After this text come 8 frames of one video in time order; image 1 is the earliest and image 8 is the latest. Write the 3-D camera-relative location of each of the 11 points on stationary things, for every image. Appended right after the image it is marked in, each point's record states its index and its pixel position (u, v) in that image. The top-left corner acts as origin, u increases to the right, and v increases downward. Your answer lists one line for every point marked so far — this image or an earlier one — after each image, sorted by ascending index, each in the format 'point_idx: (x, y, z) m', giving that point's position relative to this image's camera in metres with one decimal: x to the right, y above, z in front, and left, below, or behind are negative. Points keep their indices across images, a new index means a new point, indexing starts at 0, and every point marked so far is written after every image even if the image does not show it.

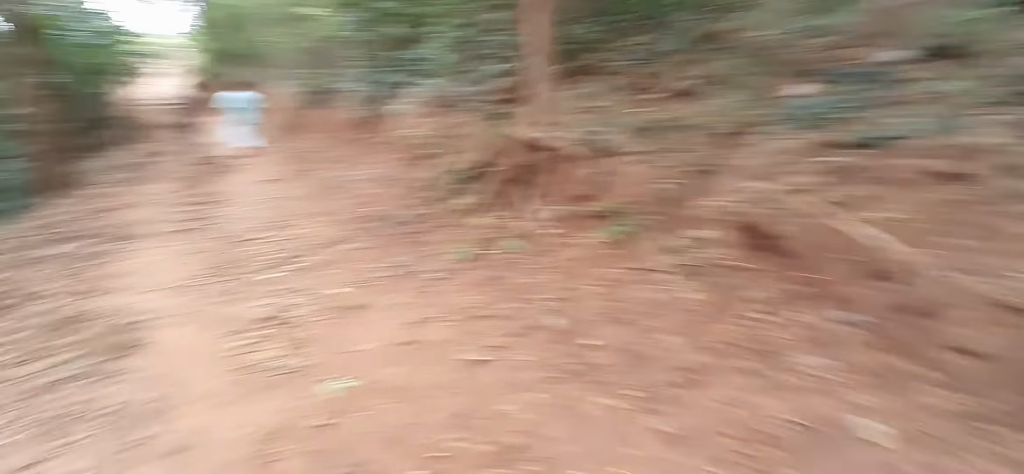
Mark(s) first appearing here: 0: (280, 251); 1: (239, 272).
0: (-3.5, -0.2, +7.6) m
1: (-3.7, -0.5, +6.7) m
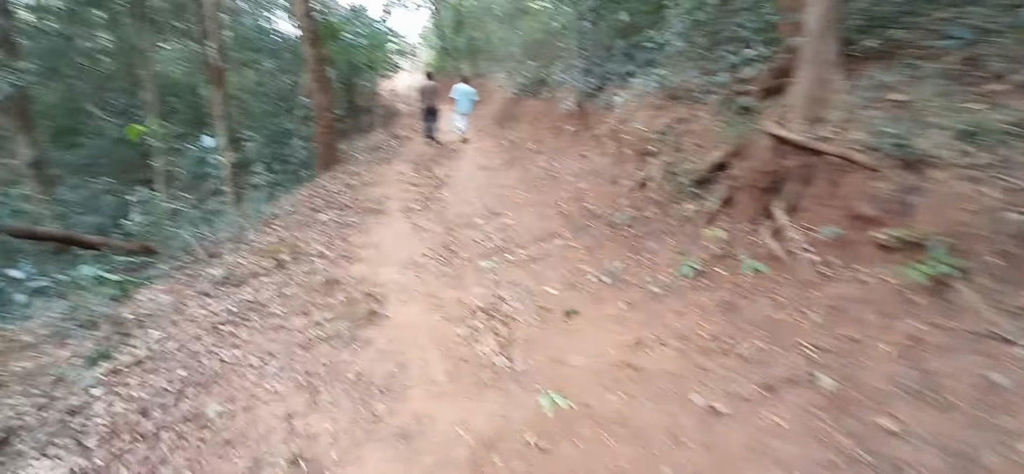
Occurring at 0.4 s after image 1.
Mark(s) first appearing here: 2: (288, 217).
0: (-0.2, -0.1, +7.7) m
1: (-0.7, -0.3, +7.1) m
2: (-4.8, +0.4, +10.3) m
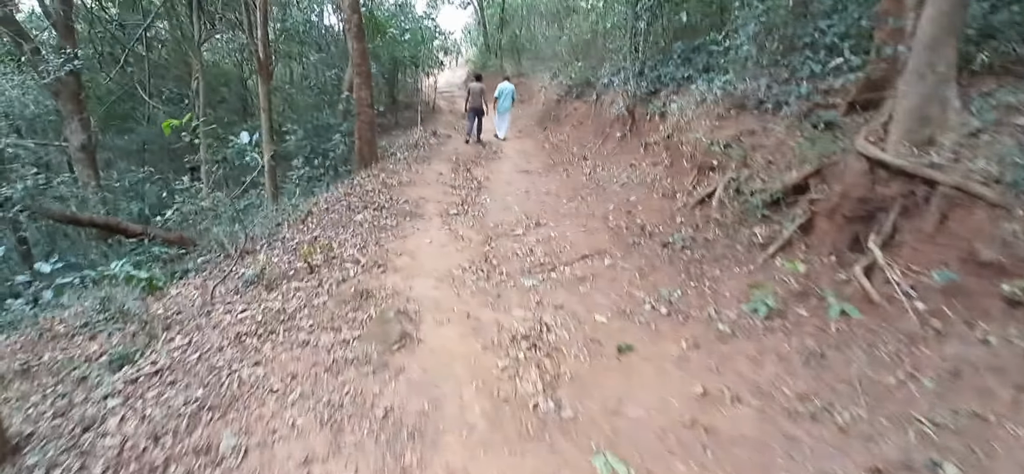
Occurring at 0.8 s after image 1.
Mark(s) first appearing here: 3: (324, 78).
0: (+0.5, -0.3, +7.2) m
1: (-0.1, -0.5, +6.5) m
2: (-3.9, +0.4, +10.1) m
3: (-6.5, +5.4, +16.5) m
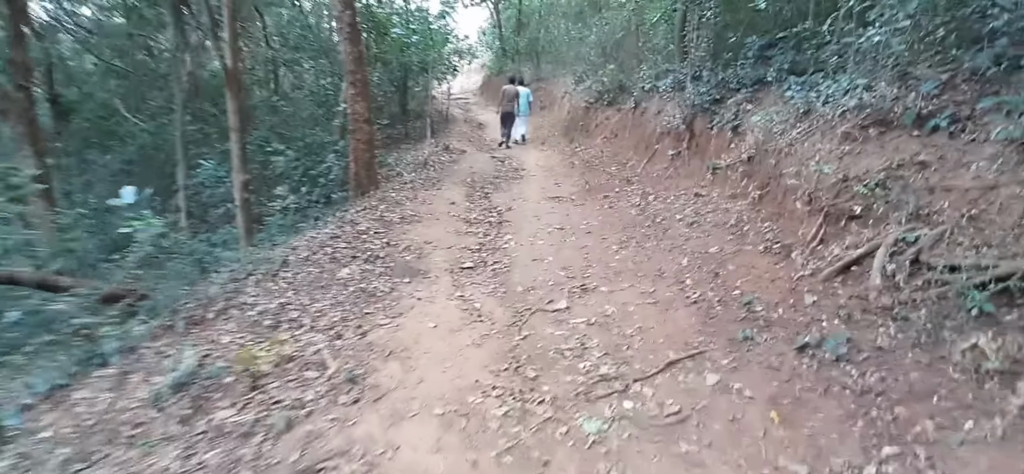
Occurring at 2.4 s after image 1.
0: (+0.9, -1.2, +4.7) m
1: (+0.3, -1.4, +4.1) m
2: (-3.4, -0.5, +7.8) m
3: (-5.8, +4.4, +14.3) m
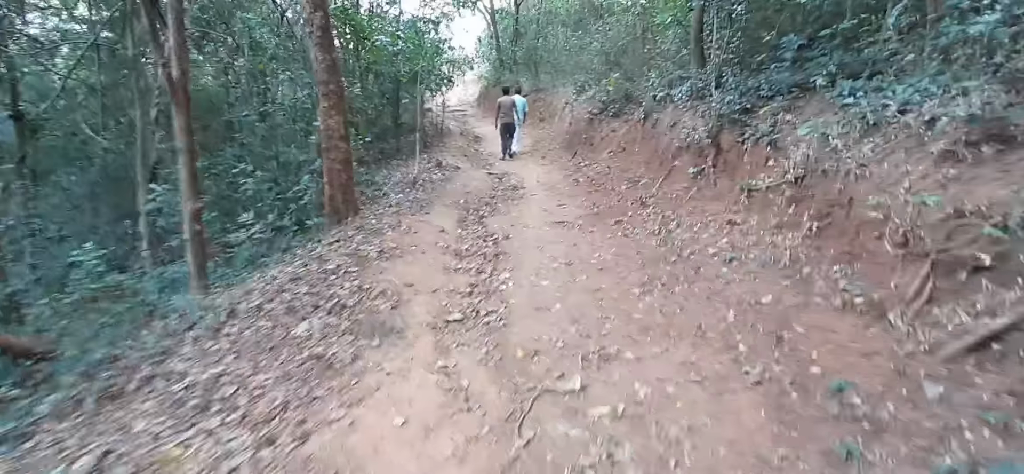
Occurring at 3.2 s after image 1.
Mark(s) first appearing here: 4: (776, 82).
0: (+0.9, -1.6, +3.2) m
1: (+0.3, -1.9, +2.6) m
2: (-3.4, -1.1, +6.3) m
3: (-5.9, +3.7, +12.9) m
4: (+4.5, +2.6, +8.2) m
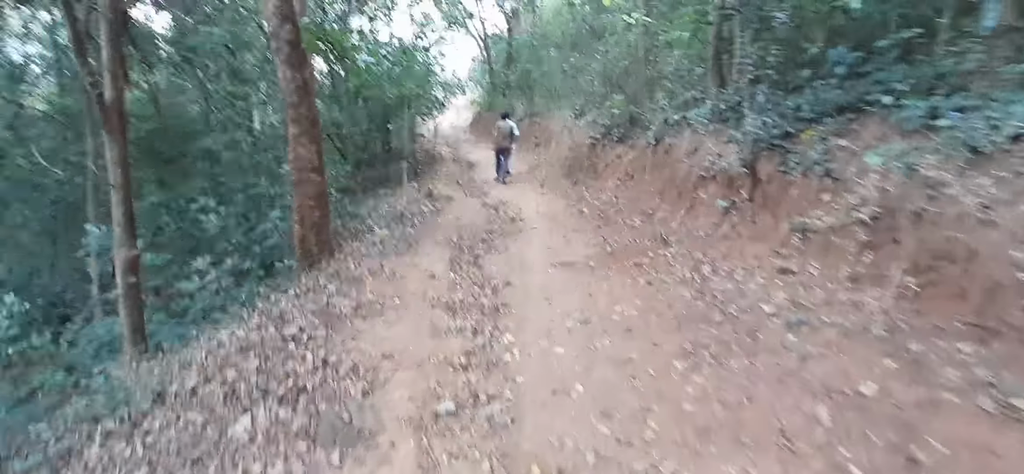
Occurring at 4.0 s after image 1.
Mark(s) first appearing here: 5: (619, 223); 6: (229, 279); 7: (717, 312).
0: (+1.0, -2.1, +1.8) m
1: (+0.4, -2.3, +1.2) m
2: (-3.3, -1.7, +4.9) m
3: (-5.9, +2.7, +11.7) m
4: (+4.5, +1.9, +7.0) m
5: (+2.3, +0.3, +10.3) m
6: (-5.1, -0.7, +8.8) m
7: (+2.4, -0.9, +5.6) m
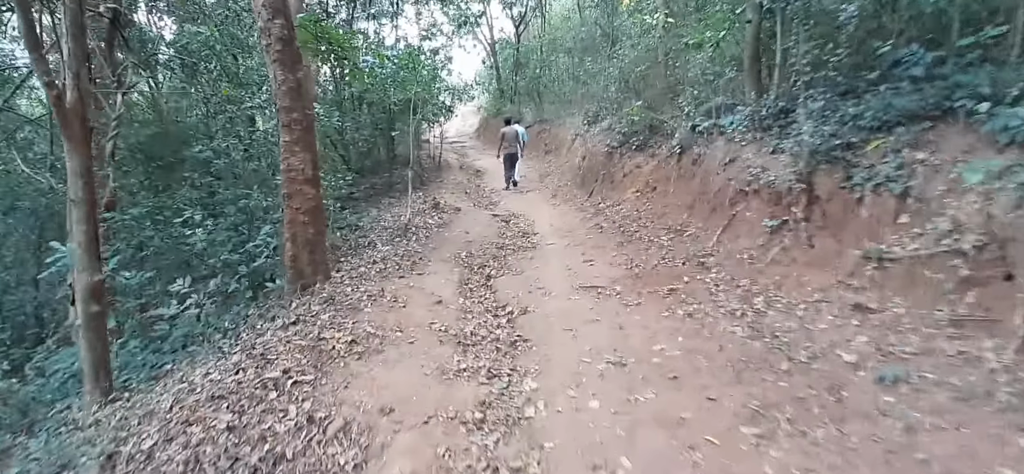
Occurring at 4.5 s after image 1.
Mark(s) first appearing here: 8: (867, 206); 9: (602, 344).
0: (+1.2, -2.3, +0.9) m
1: (+0.6, -2.5, +0.2) m
2: (-3.1, -2.0, +3.9) m
3: (-5.6, +2.3, +10.8) m
4: (+4.8, +1.6, +6.1) m
5: (+2.6, 0.0, +9.4) m
6: (-4.9, -1.0, +7.9) m
7: (+2.6, -1.2, +4.7) m
8: (+4.1, +0.4, +5.7) m
9: (+1.1, -1.3, +5.7) m
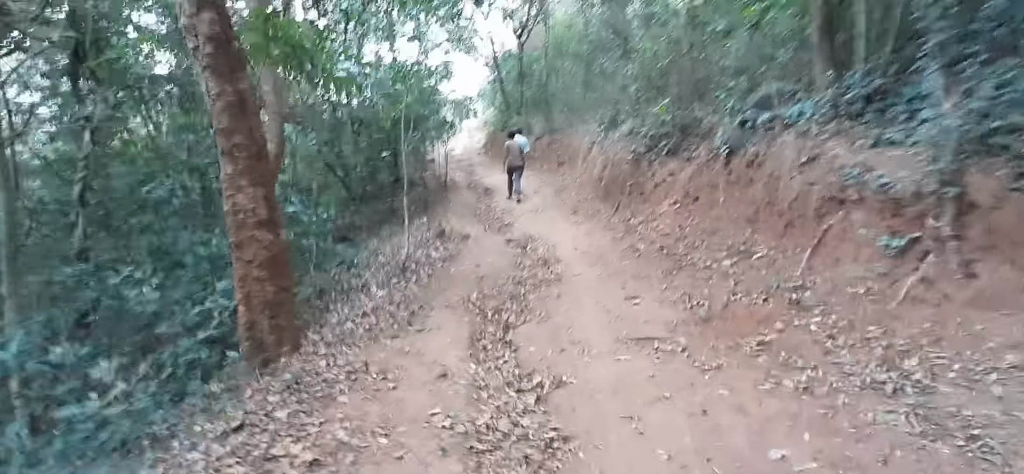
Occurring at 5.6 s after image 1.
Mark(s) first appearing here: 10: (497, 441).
0: (+1.4, -2.6, -1.1) m
1: (+0.8, -2.8, -1.7) m
2: (-2.8, -2.6, +2.1) m
3: (-5.4, +1.4, +9.2) m
4: (+4.9, +1.4, +4.1) m
5: (+2.9, -0.4, +7.5) m
6: (-4.5, -1.8, +6.2) m
7: (+2.9, -1.4, +2.7) m
8: (+4.3, +0.2, +3.7) m
9: (+1.3, -1.7, +3.8) m
10: (-0.1, -1.8, +4.2) m
